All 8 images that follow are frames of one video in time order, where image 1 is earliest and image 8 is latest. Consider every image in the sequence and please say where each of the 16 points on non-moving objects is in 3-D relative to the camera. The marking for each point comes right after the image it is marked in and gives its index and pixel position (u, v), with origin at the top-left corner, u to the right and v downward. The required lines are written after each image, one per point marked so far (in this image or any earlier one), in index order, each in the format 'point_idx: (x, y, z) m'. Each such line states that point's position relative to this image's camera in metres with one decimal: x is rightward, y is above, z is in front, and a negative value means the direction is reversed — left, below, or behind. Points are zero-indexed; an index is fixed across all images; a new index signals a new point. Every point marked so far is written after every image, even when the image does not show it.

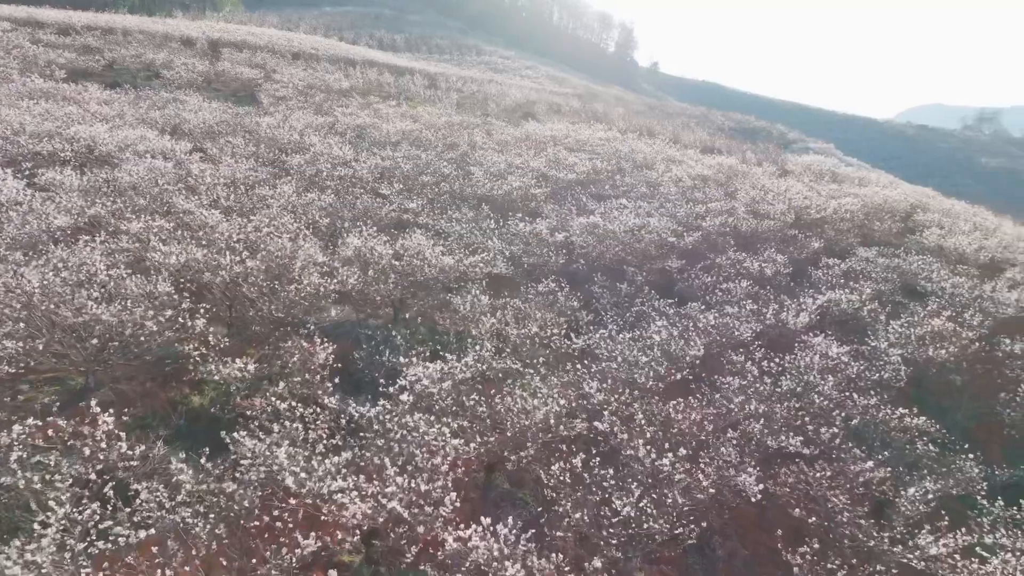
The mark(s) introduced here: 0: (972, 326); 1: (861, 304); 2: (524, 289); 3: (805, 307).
0: (+10.4, -0.9, +16.1) m
1: (+8.1, -0.4, +16.5) m
2: (+0.3, 0.0, +15.0) m
3: (+6.5, -0.4, +15.9) m
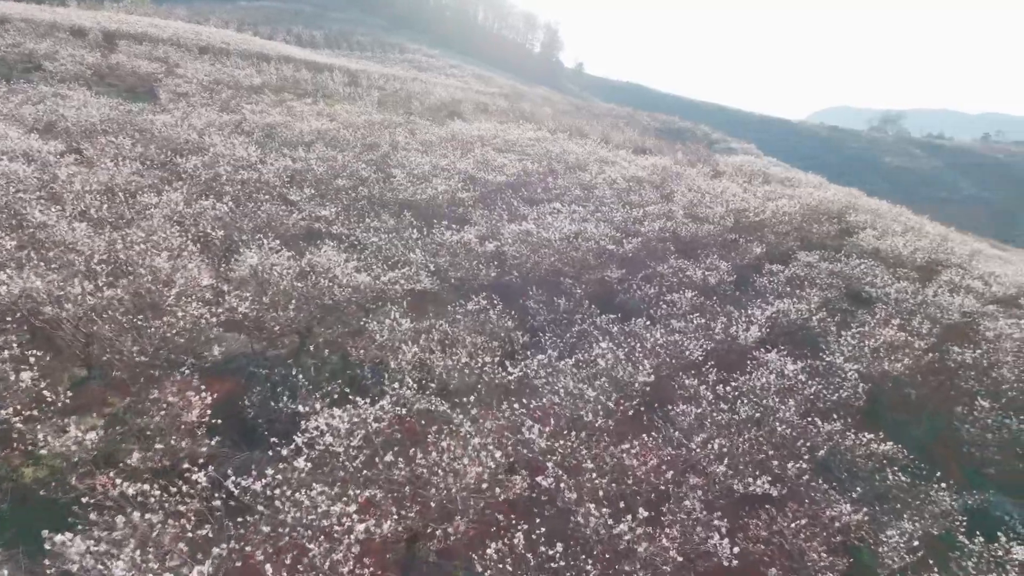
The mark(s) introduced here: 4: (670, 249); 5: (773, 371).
0: (+8.9, -1.0, +15.4) m
1: (+6.5, -0.6, +15.6) m
2: (-1.1, -0.4, +13.4) m
3: (+5.0, -0.7, +14.8) m
4: (+4.1, +1.0, +18.5) m
5: (+4.8, -1.5, +12.9) m
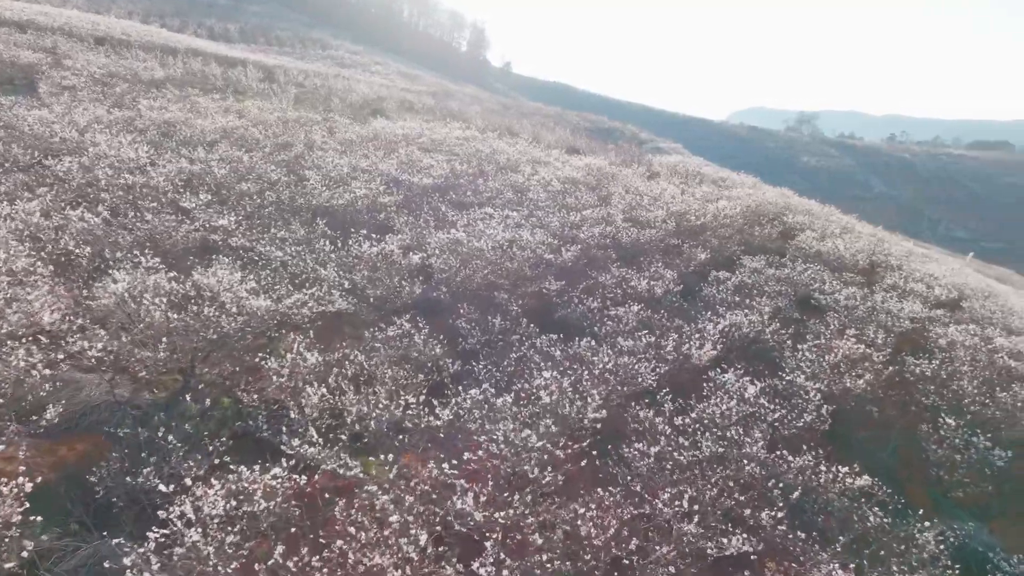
0: (+7.5, -1.2, +14.6) m
1: (+5.1, -0.8, +14.5) m
2: (-2.3, -0.7, +11.6) m
3: (+3.7, -0.9, +13.6) m
4: (+2.4, +0.8, +17.1) m
5: (+3.6, -1.8, +11.7) m
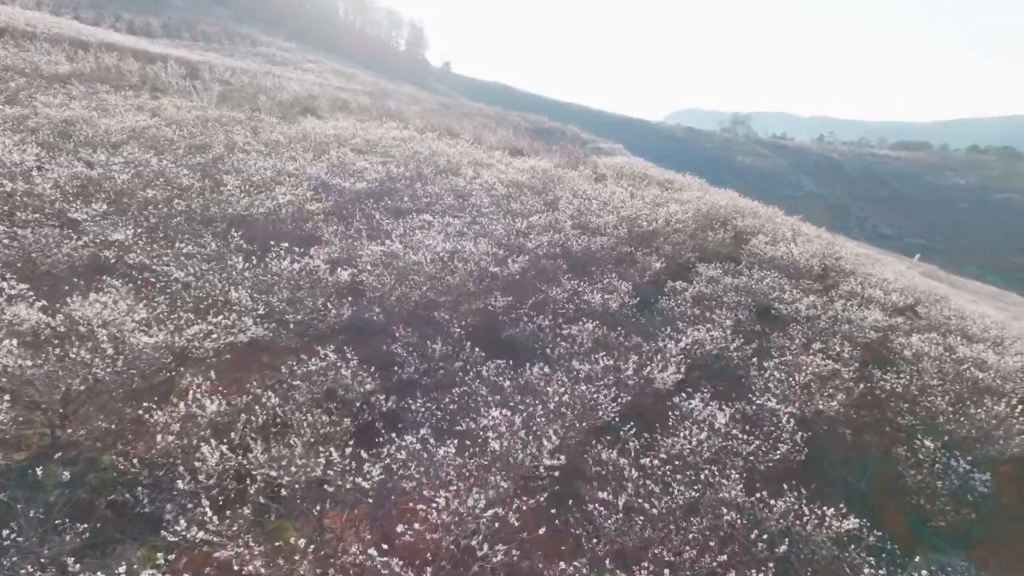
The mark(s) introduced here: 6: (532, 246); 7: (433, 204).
0: (+6.4, -1.4, +13.7) m
1: (+4.1, -1.0, +13.4) m
2: (-3.1, -1.1, +9.9) m
3: (+2.7, -1.2, +12.5) m
4: (+1.1, +0.5, +15.9) m
5: (+2.8, -2.0, +10.5) m
6: (+0.5, +1.0, +16.4) m
7: (-2.2, +2.3, +19.3) m
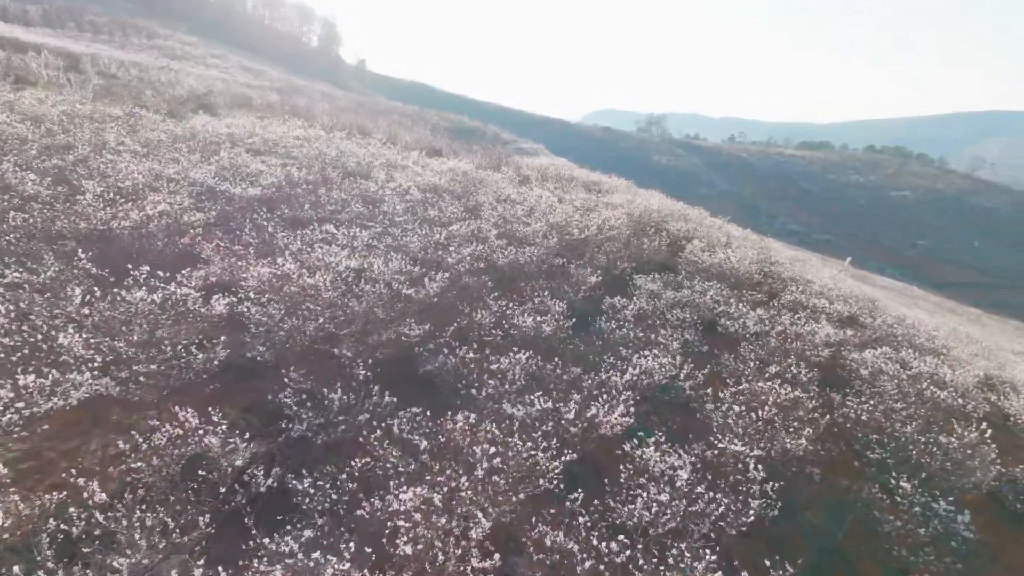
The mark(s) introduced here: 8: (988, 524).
0: (+5.0, -1.7, +12.3) m
1: (+2.7, -1.3, +11.8) m
2: (-4.0, -1.6, +7.6) m
3: (+1.5, -1.5, +10.7) m
4: (-0.5, +0.1, +13.9) m
5: (+1.8, -2.4, +8.8) m
6: (-1.2, +0.6, +14.4) m
7: (-4.2, +1.8, +17.0) m
8: (+6.9, -3.4, +10.2) m
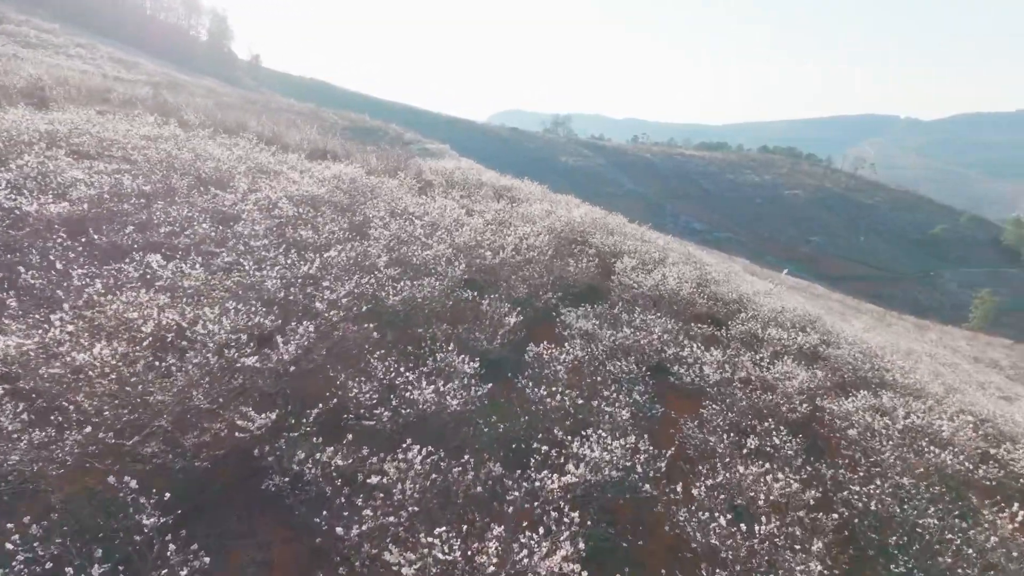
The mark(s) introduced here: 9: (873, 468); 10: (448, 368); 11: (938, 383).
0: (+3.7, -2.3, +9.4) m
1: (+1.4, -2.0, +8.6) m
2: (-4.7, -2.4, +3.6) m
3: (+0.4, -2.2, +7.4) m
4: (-2.1, -0.7, +10.3) m
5: (+0.9, -3.1, +5.5) m
6: (-2.8, -0.2, +10.6) m
7: (-6.1, +1.0, +12.9) m
8: (+5.8, -4.0, +7.6) m
9: (+5.1, -2.5, +10.0) m
10: (-0.9, -1.1, +9.8) m
11: (+10.0, -2.2, +16.7) m
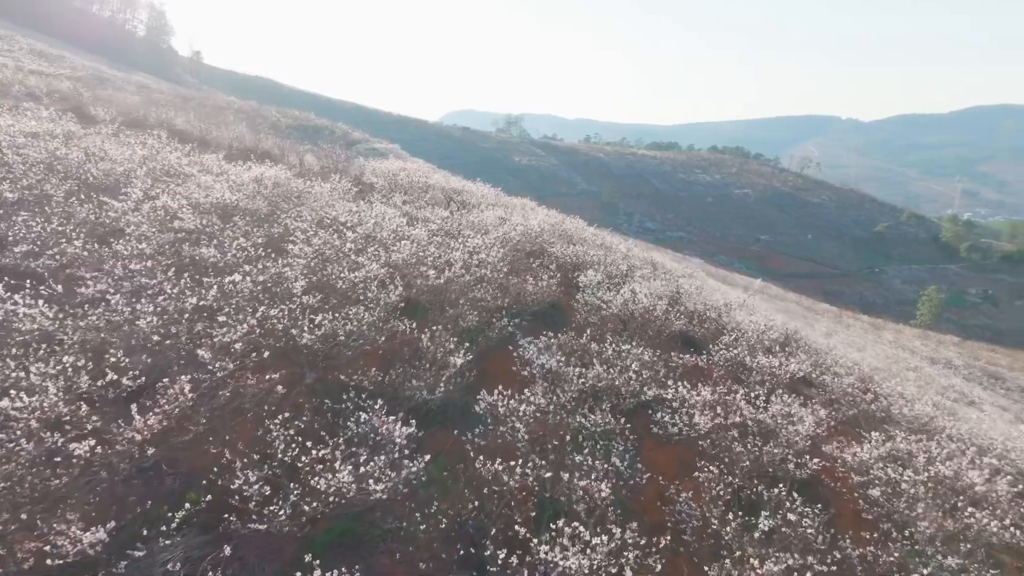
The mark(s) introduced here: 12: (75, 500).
0: (+3.1, -2.7, +7.4) m
1: (+0.9, -2.4, +6.5) m
2: (-4.8, -2.9, +1.0) m
3: (0.0, -2.7, +5.1) m
4: (-2.7, -1.2, +7.9) m
5: (+0.7, -3.5, +3.3) m
6: (-3.5, -0.7, +8.2) m
7: (-6.9, +0.4, +10.2) m
8: (+5.4, -4.3, +5.7) m
9: (+4.5, -2.9, +8.1) m
10: (-1.4, -1.5, +7.4) m
11: (+9.0, -2.5, +15.0) m
12: (-3.6, -1.7, +5.7) m
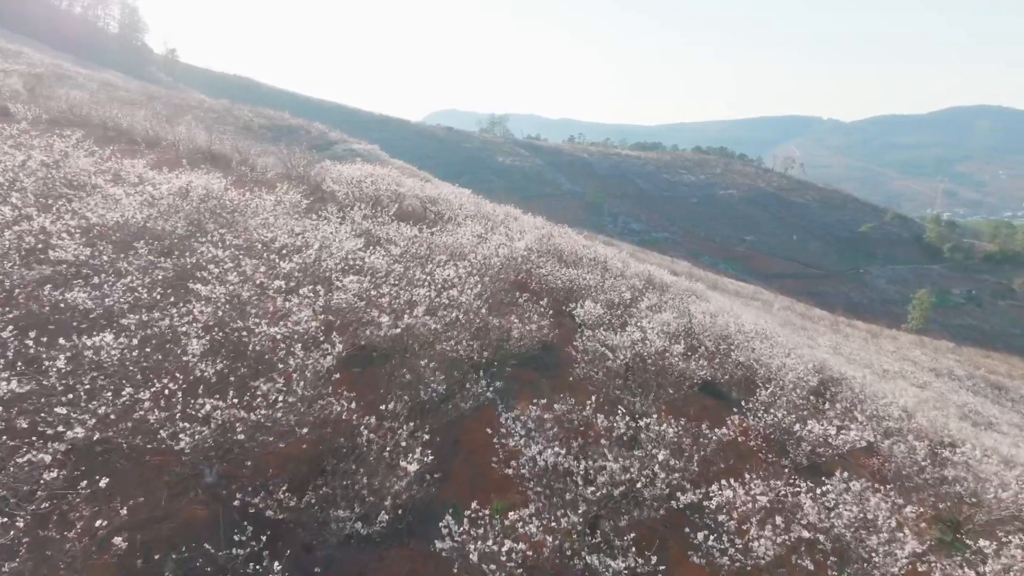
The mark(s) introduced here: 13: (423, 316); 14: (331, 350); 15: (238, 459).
0: (+3.0, -3.3, +4.6) m
1: (+0.8, -3.1, +3.6) m
2: (-4.8, -3.6, -2.0) m
3: (-0.1, -3.3, +2.2) m
4: (-2.8, -1.8, +4.9) m
5: (+0.6, -4.2, +0.4) m
6: (-3.6, -1.4, +5.2) m
7: (-7.1, -0.2, +7.2) m
8: (+5.3, -5.0, +2.9) m
9: (+4.4, -3.6, +5.3) m
10: (-1.6, -2.2, +4.5) m
11: (+8.7, -3.2, +12.3) m
12: (-3.7, -2.4, +2.8) m
13: (-1.2, -0.4, +9.5) m
14: (-2.1, -0.7, +8.1) m
15: (-2.5, -1.4, +6.3) m
